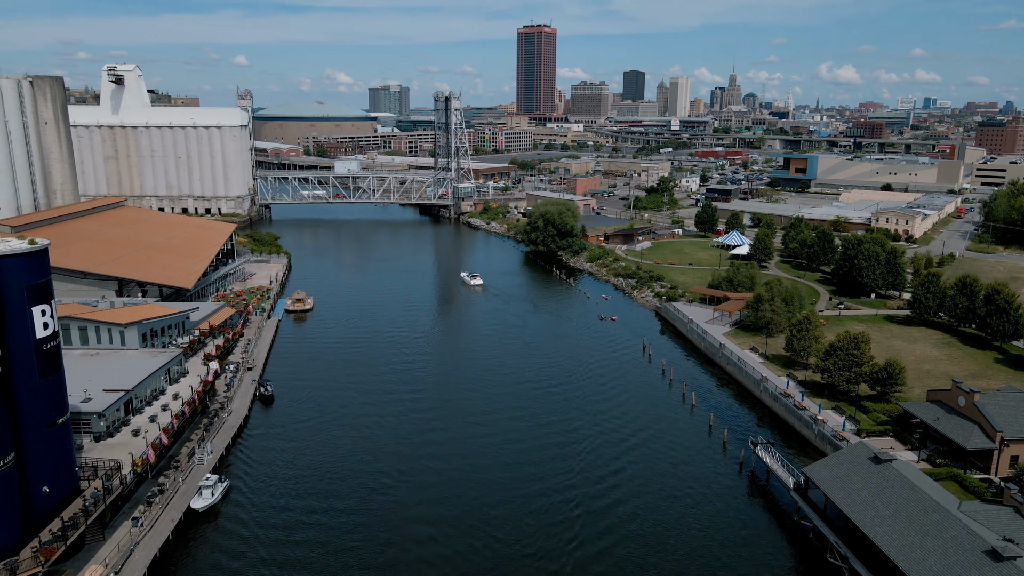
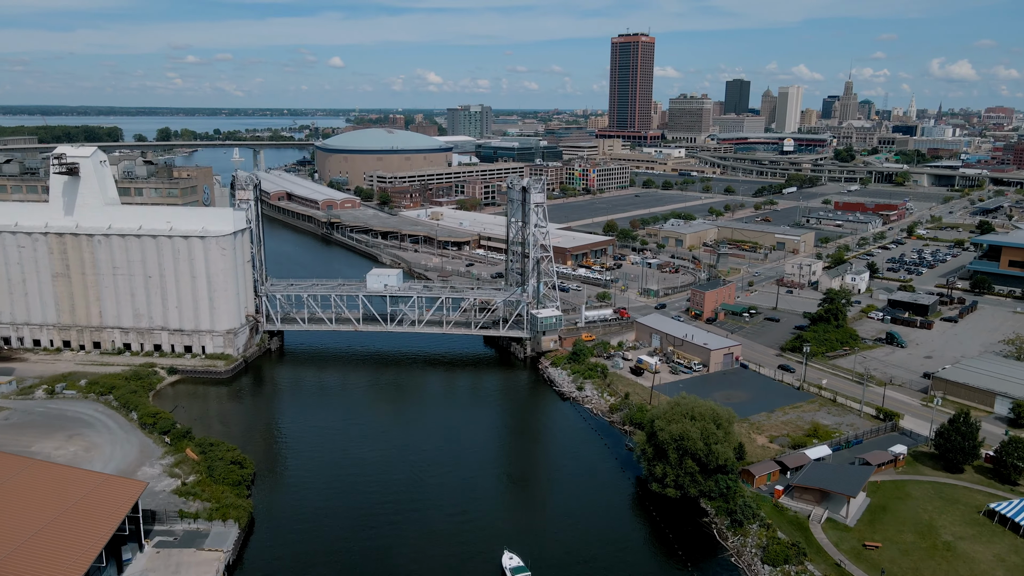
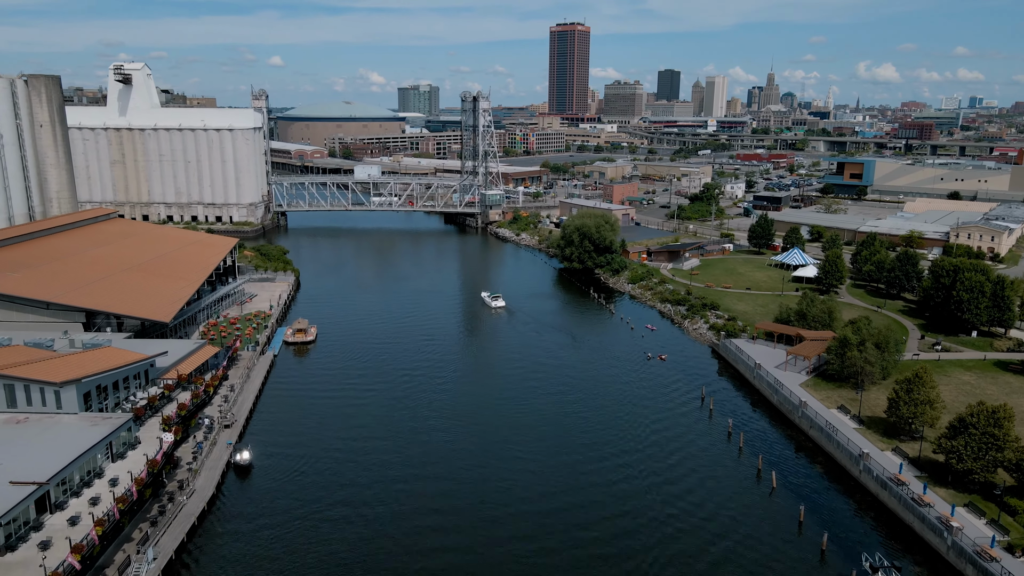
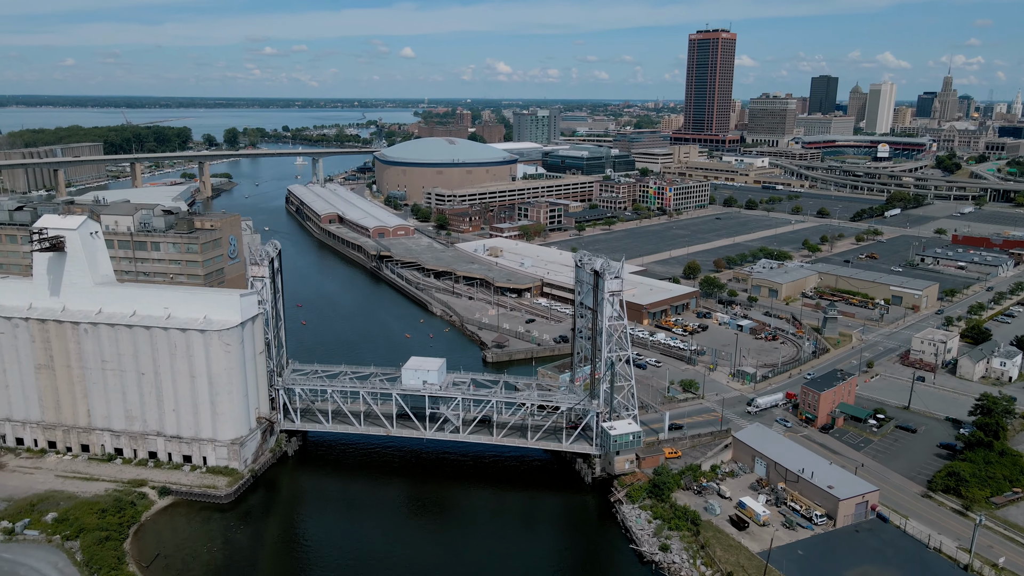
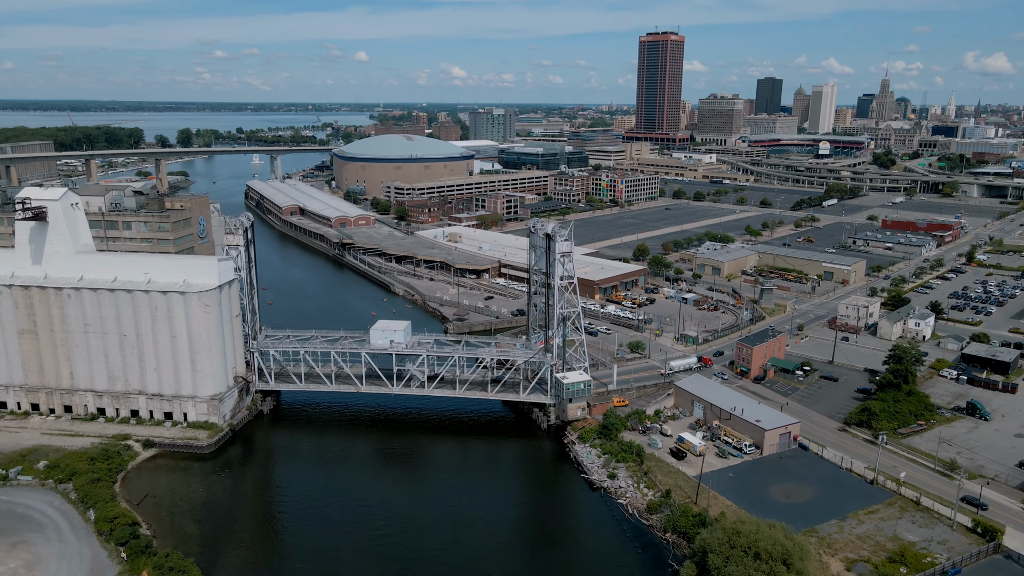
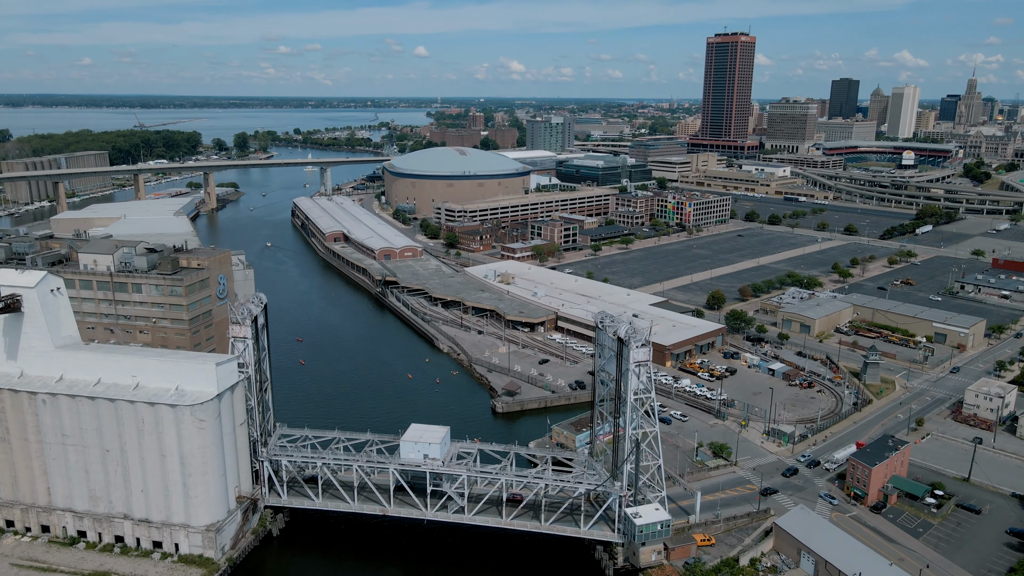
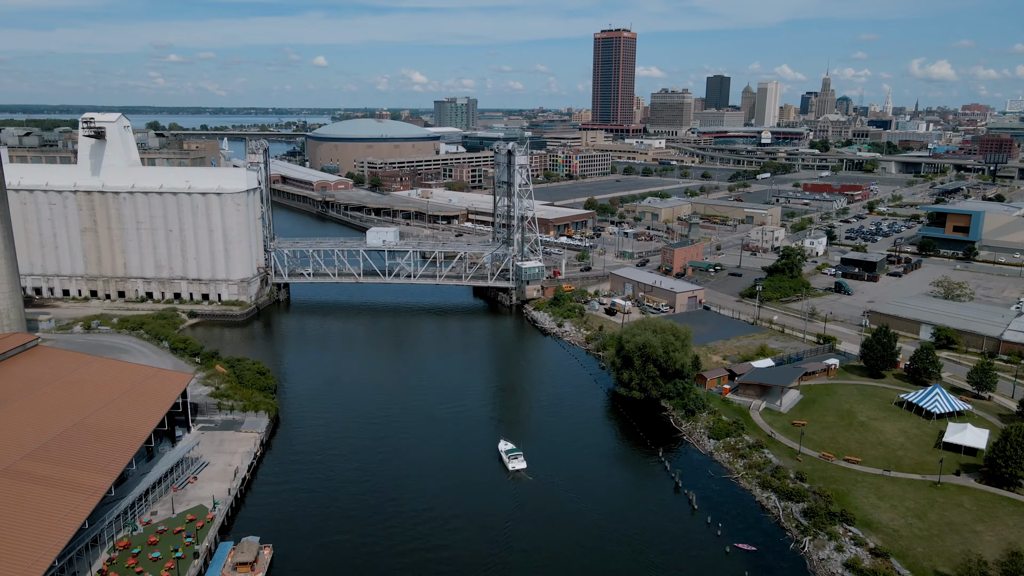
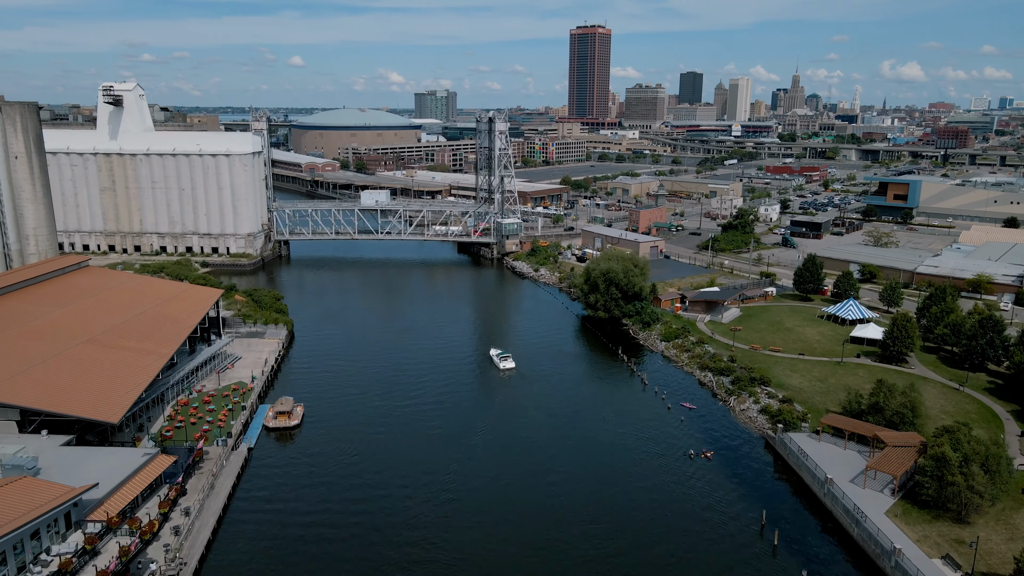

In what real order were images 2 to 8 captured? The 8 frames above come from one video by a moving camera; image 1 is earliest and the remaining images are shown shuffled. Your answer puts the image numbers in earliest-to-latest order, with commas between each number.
3, 8, 7, 2, 5, 4, 6
